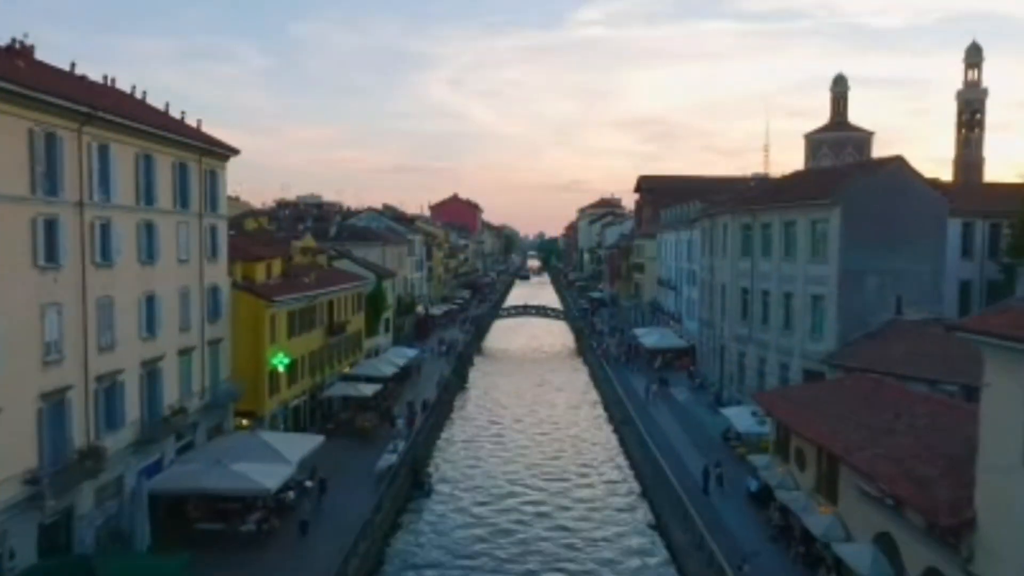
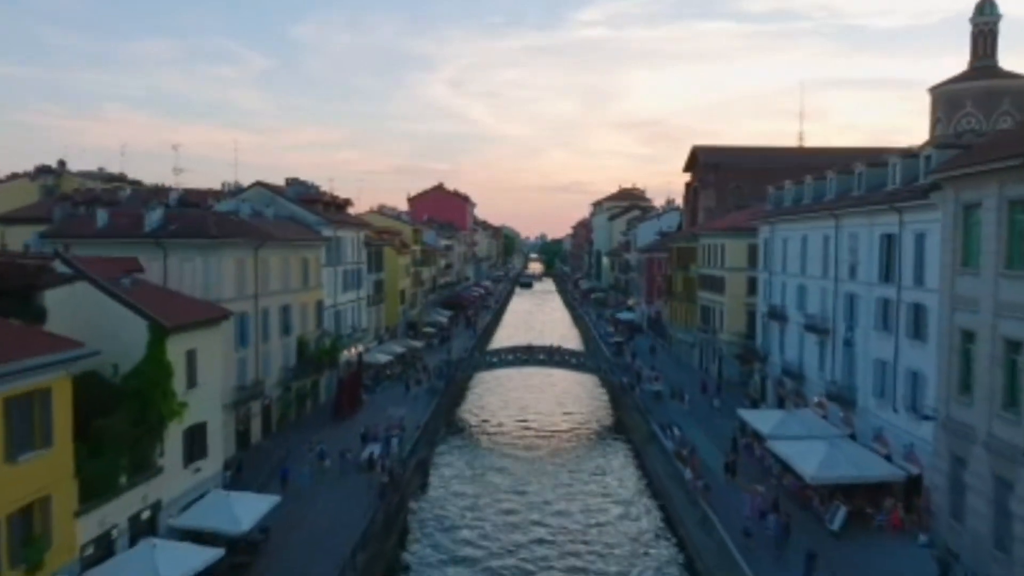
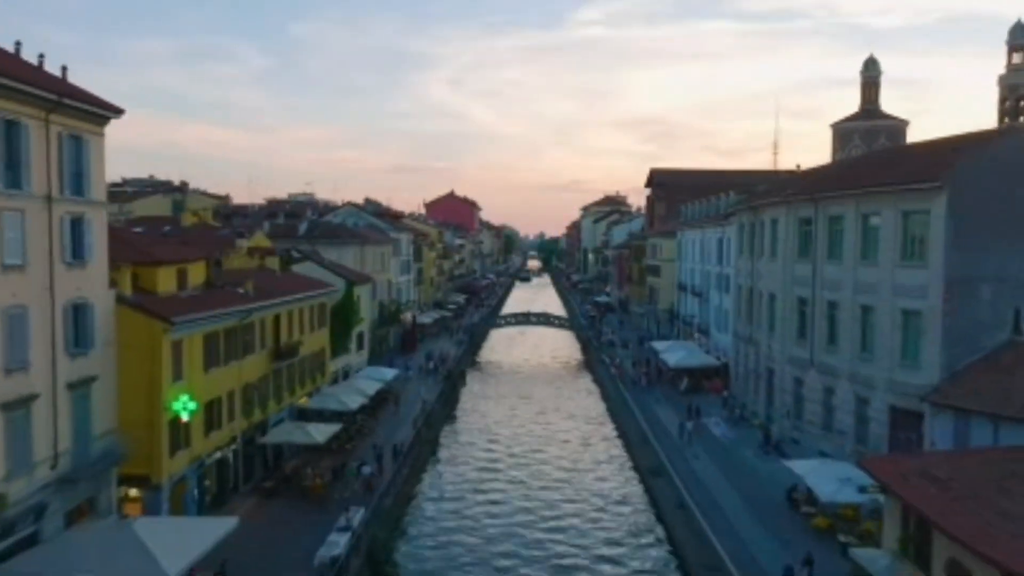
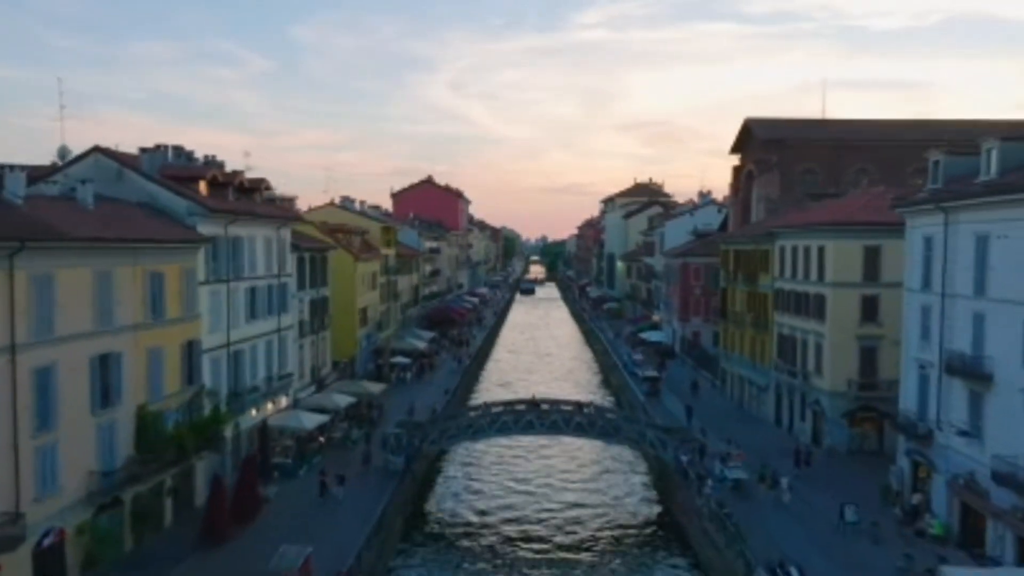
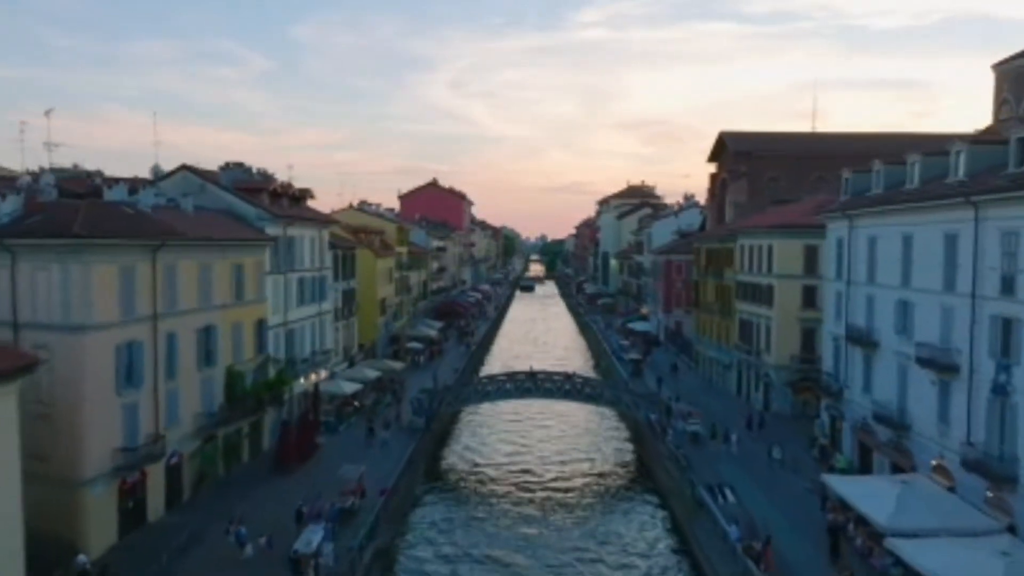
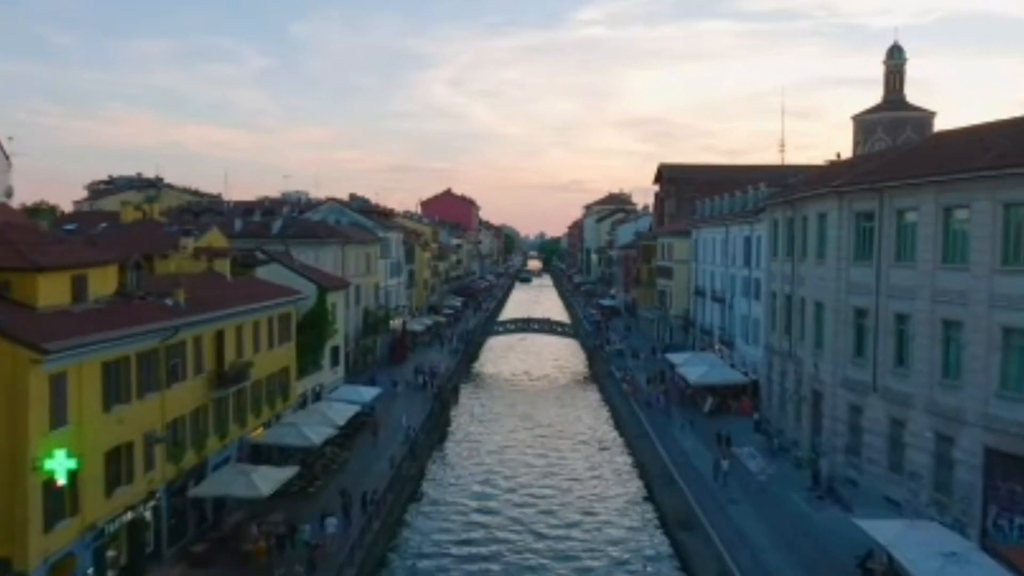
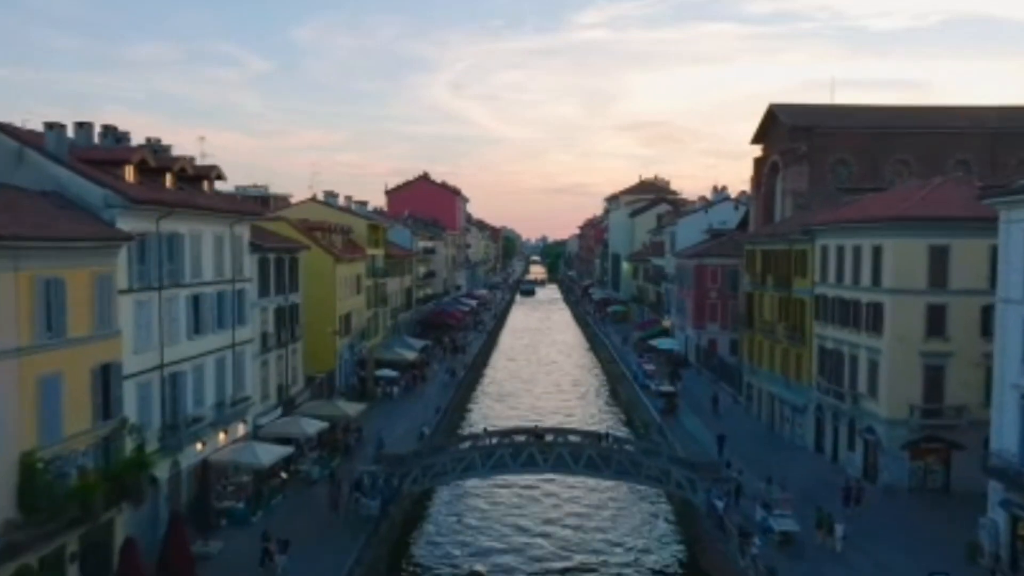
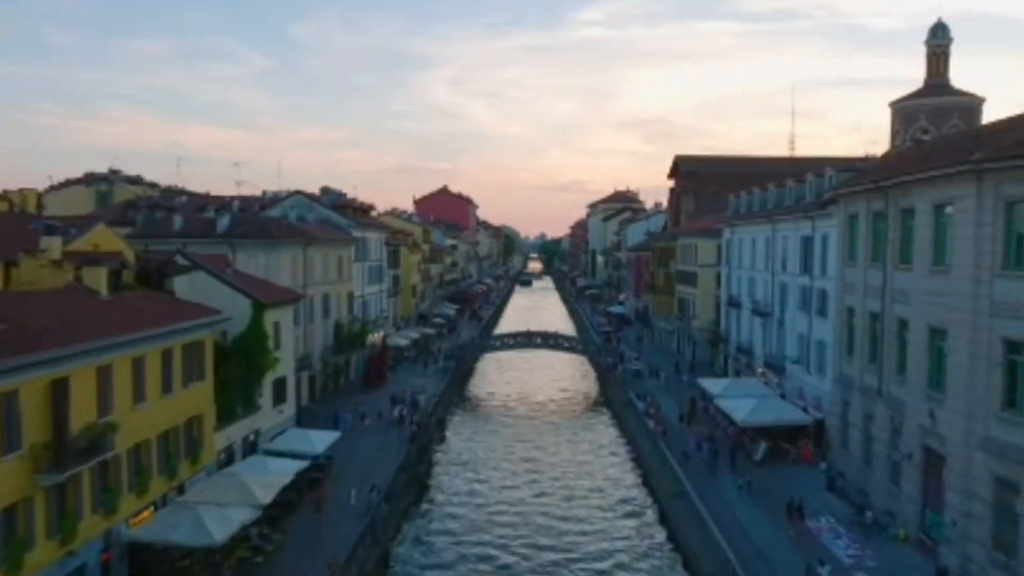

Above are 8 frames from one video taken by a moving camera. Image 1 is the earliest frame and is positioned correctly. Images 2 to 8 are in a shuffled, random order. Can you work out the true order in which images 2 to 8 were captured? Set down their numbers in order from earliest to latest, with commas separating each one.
3, 6, 8, 2, 5, 4, 7
